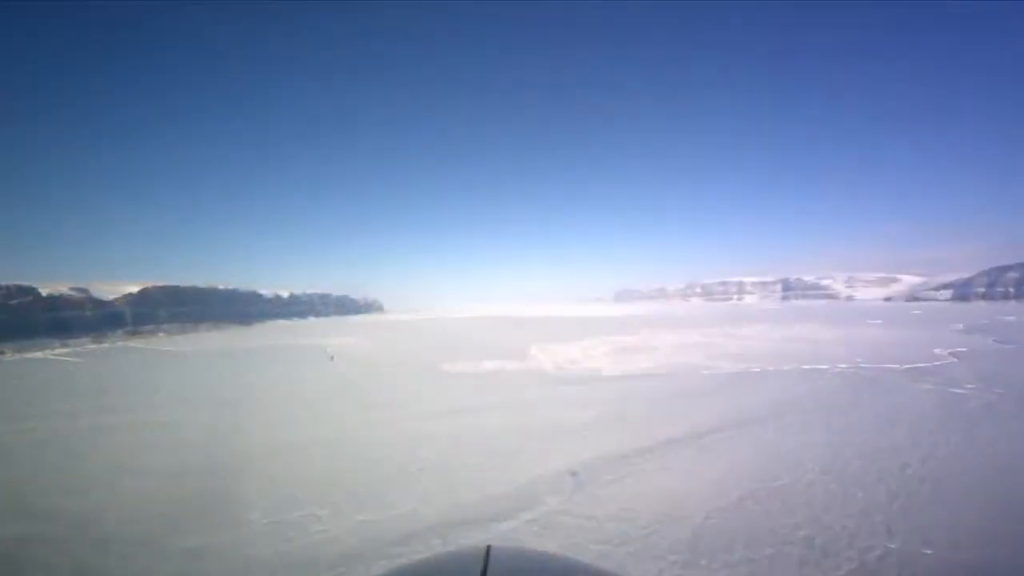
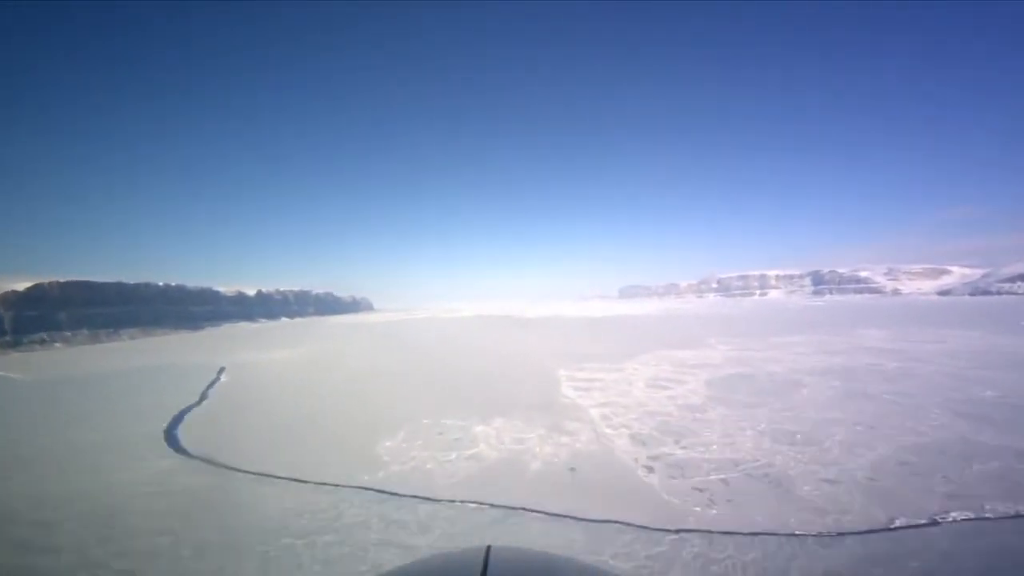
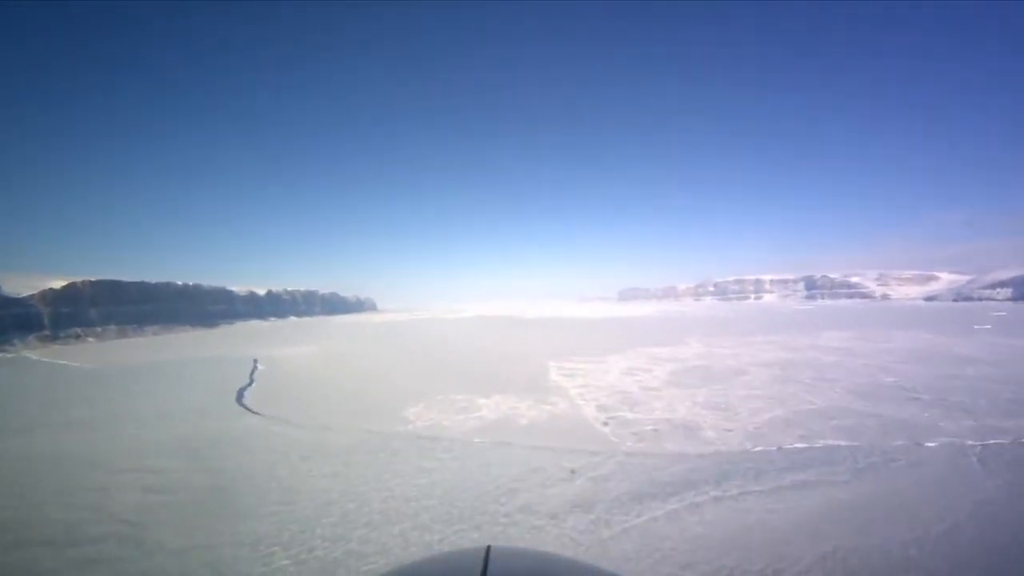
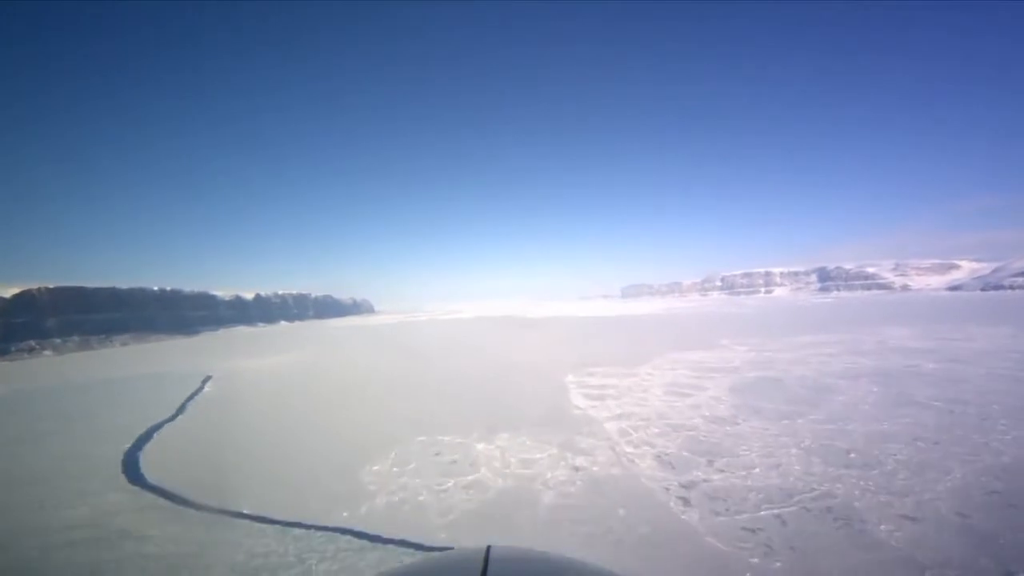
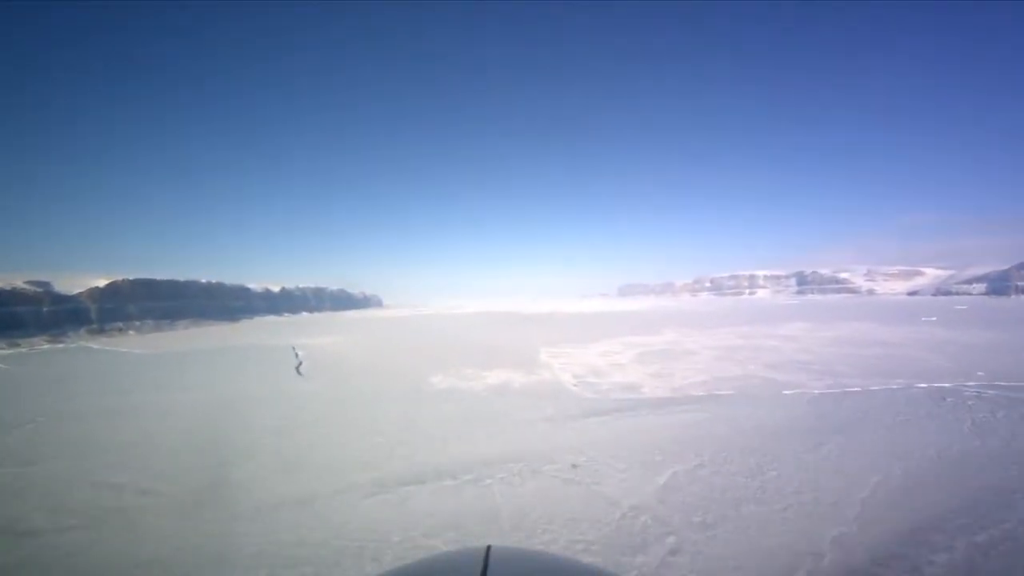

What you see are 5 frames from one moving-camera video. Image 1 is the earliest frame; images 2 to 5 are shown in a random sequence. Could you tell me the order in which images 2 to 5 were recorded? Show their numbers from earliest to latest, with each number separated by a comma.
5, 3, 2, 4
